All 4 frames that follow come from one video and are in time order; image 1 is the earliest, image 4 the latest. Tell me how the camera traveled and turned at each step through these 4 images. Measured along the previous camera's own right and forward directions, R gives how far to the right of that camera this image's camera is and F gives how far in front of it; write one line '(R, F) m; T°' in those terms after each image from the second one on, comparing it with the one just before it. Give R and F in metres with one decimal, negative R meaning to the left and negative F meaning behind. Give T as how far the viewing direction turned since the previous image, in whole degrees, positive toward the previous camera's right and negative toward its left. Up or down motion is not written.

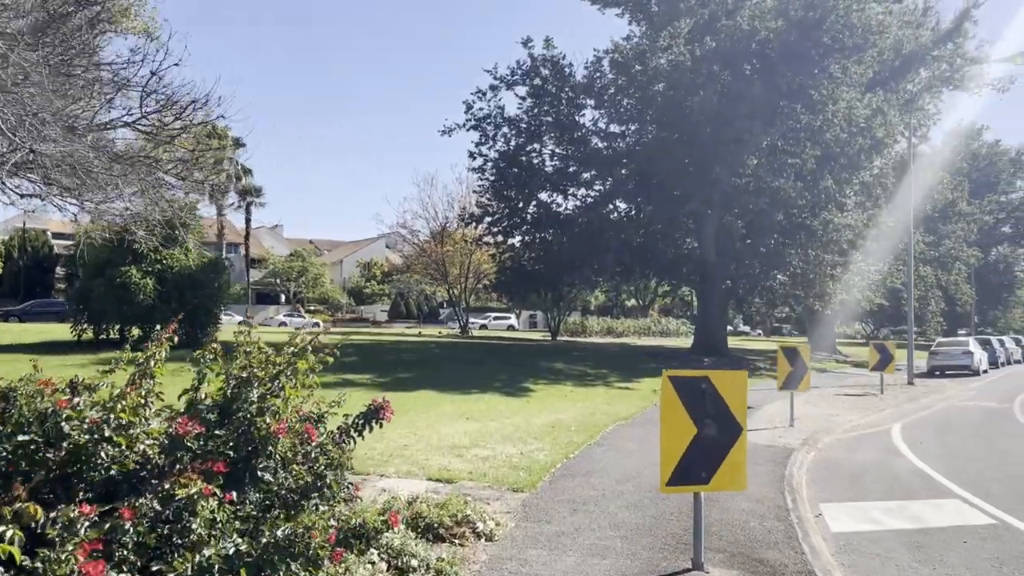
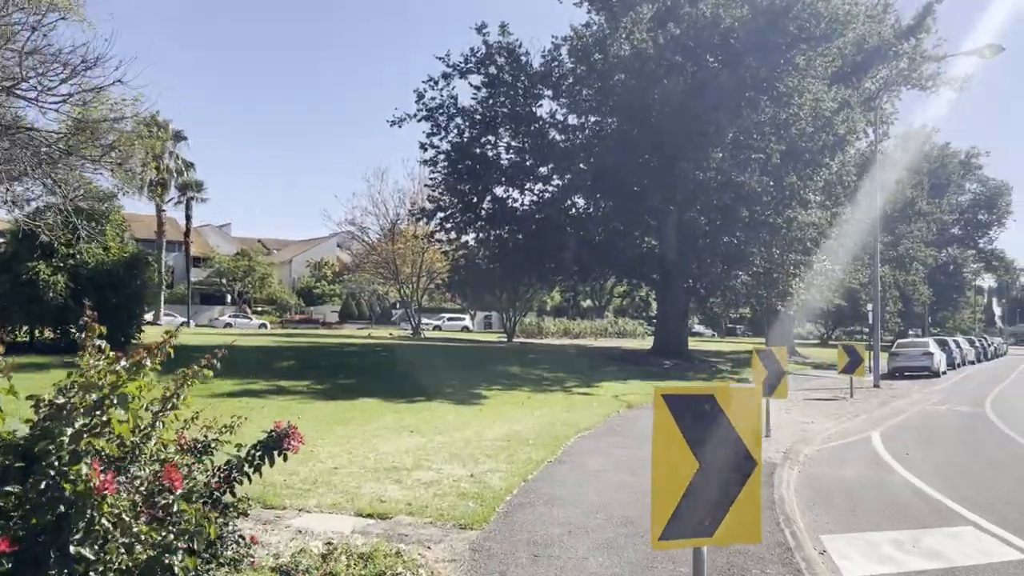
(+0.1, +1.5) m; +3°
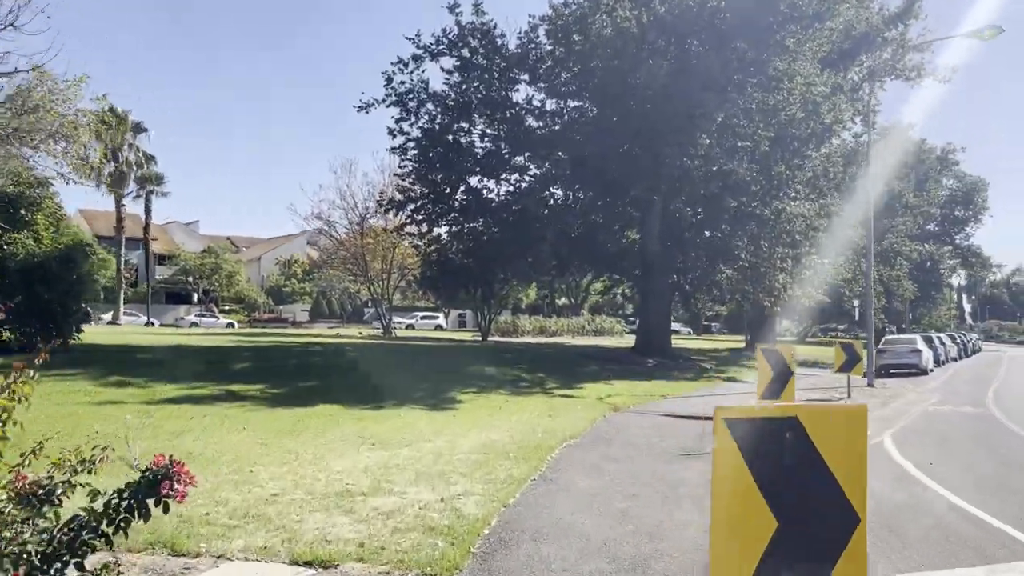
(0.0, +1.6) m; +2°
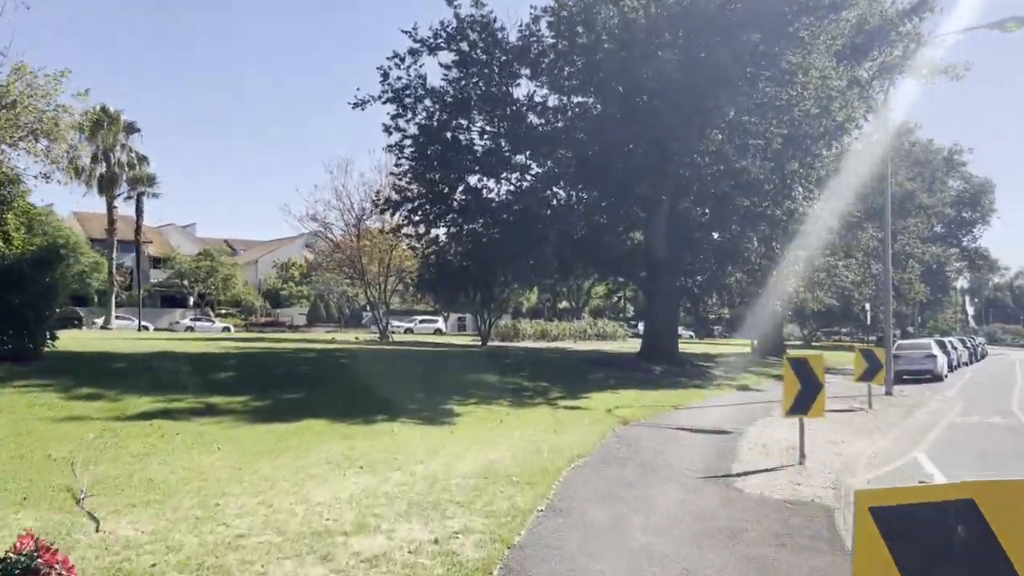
(0.0, +1.1) m; 0°
